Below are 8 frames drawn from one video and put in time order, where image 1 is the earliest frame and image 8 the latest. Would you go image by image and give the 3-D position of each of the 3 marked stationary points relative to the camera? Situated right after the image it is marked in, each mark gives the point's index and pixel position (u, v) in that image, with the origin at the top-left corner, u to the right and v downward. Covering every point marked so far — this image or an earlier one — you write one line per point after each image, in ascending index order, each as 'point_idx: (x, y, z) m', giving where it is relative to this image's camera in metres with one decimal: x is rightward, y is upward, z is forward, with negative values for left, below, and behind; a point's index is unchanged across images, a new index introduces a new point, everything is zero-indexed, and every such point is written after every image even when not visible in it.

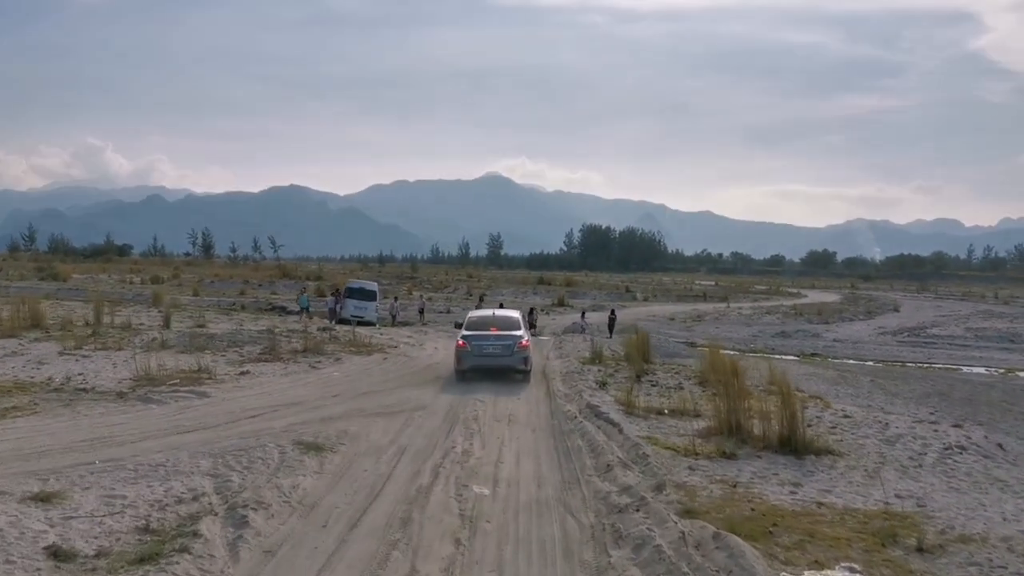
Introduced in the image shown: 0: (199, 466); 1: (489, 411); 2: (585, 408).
0: (-3.7, -2.1, +11.2) m
1: (-0.4, -2.2, +17.0) m
2: (+1.3, -2.1, +17.1) m
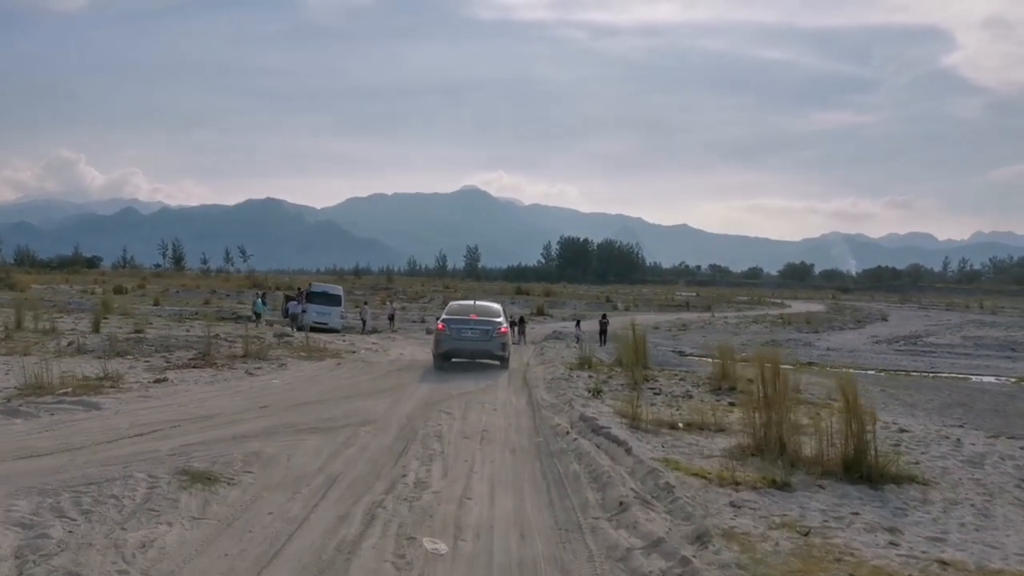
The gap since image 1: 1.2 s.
0: (-3.9, -1.7, +7.4) m
1: (-0.8, -1.9, +13.3) m
2: (+0.9, -1.9, +13.5) m
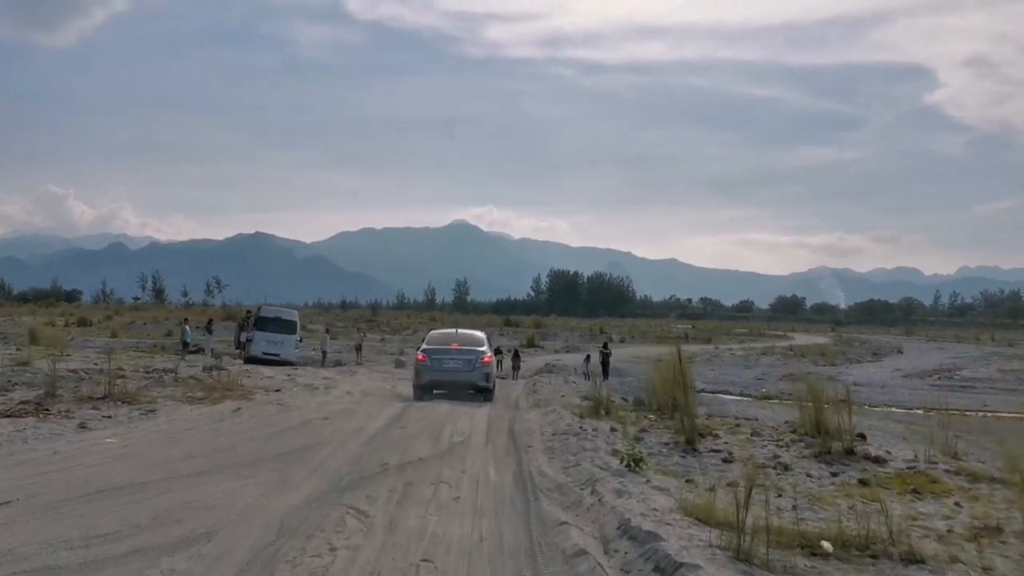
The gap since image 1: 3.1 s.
0: (-4.0, -1.4, +0.5) m
1: (-0.9, -1.8, +6.4) m
2: (+0.7, -1.7, +6.6) m
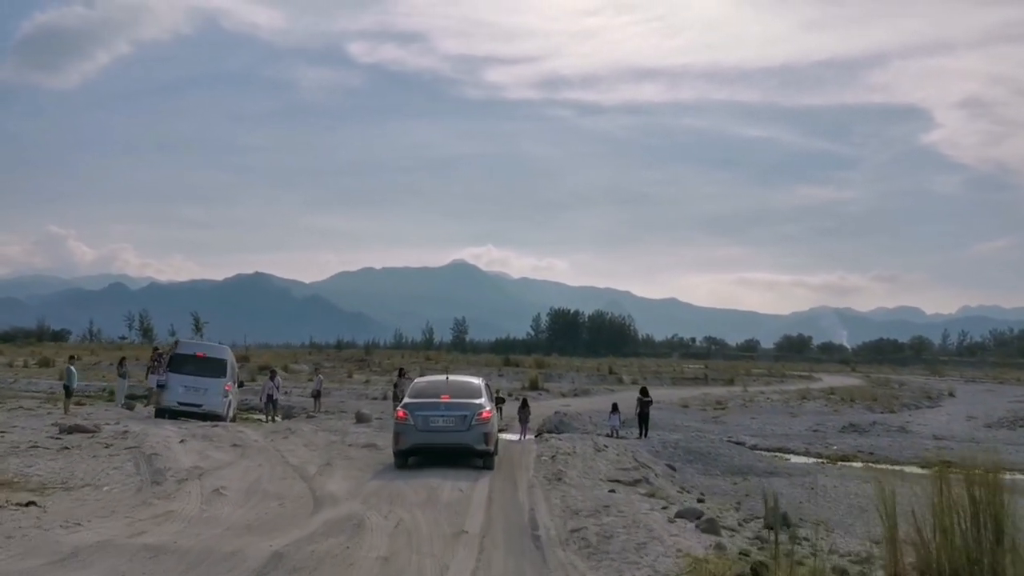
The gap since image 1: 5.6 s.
0: (-3.9, -0.6, -9.2) m
1: (-0.8, -1.2, -3.3) m
2: (+0.9, -1.2, -3.1) m
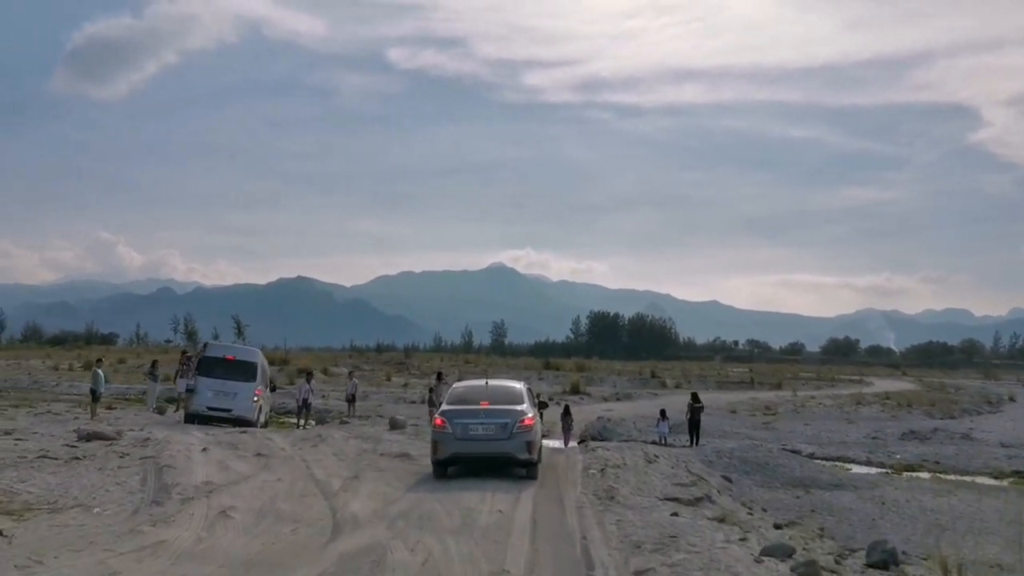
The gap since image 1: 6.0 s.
0: (-4.2, -0.5, -10.6) m
1: (-0.9, -1.1, -4.8) m
2: (+0.8, -1.1, -4.7) m
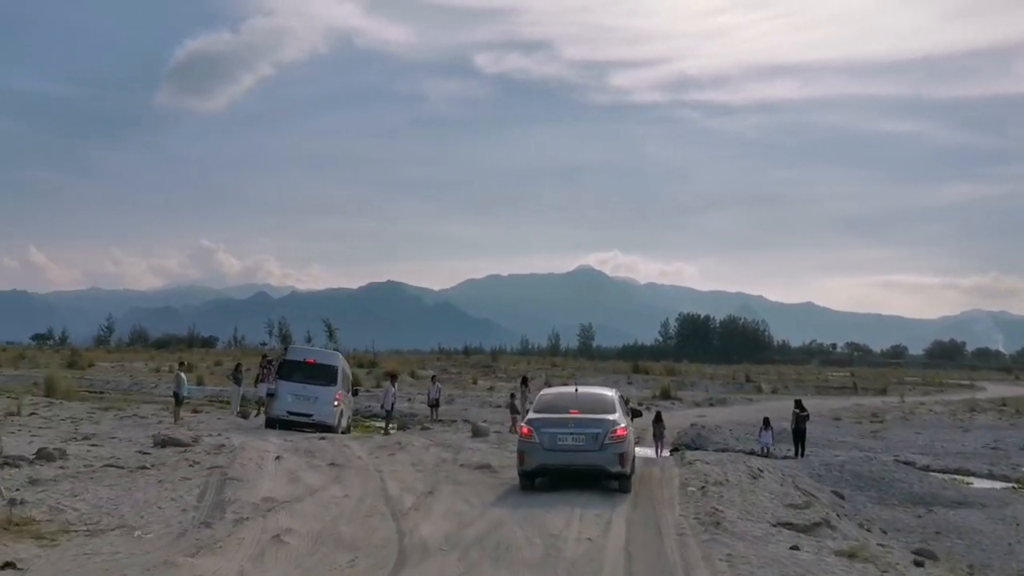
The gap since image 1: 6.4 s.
0: (-5.3, -0.4, -11.5) m
1: (-1.5, -1.0, -6.0) m
2: (+0.2, -1.0, -6.1) m
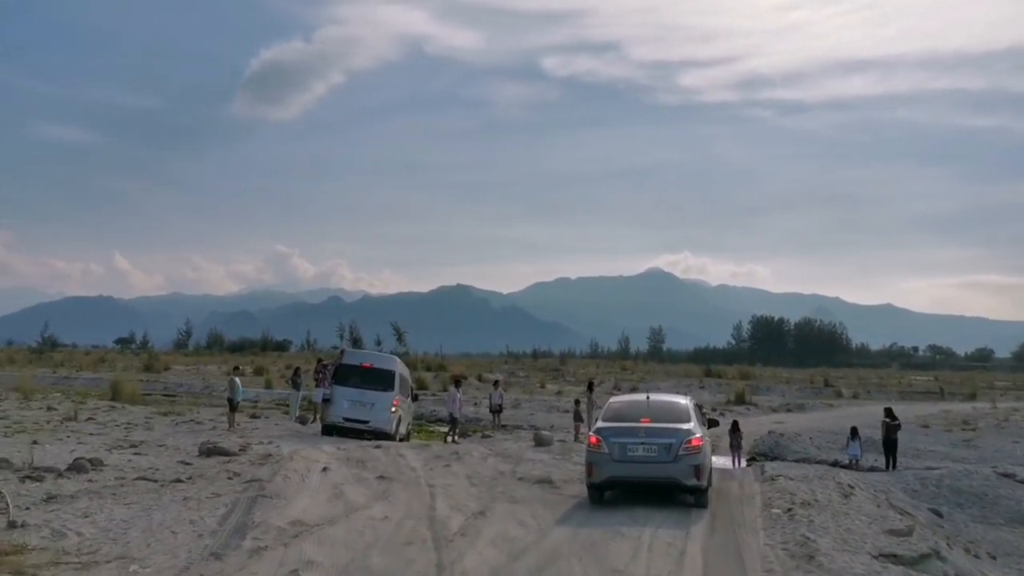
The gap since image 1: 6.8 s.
0: (-6.3, -0.3, -12.4) m
1: (-2.1, -0.9, -7.3) m
2: (-0.4, -0.9, -7.4) m
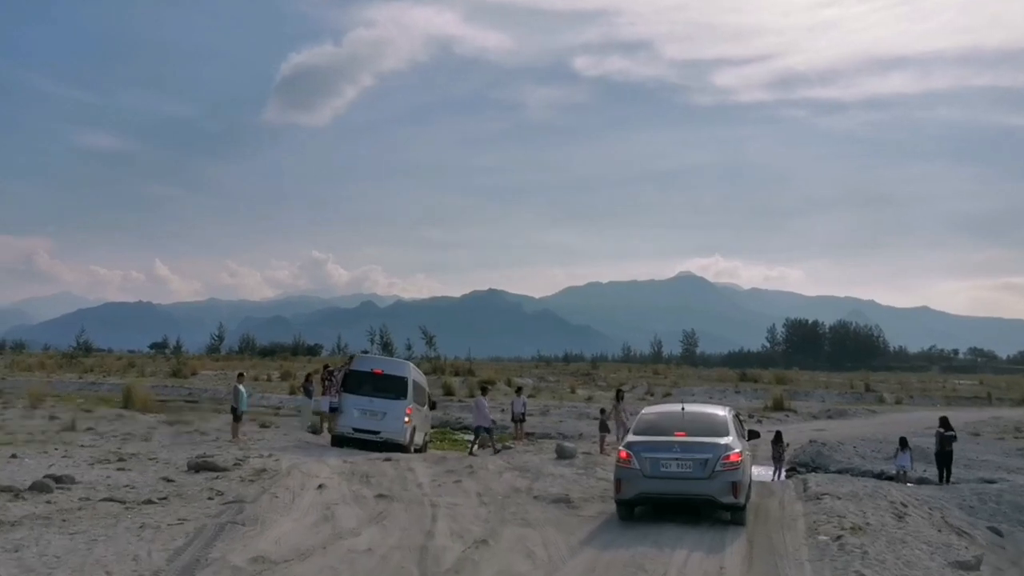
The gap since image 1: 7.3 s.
0: (-7.0, -0.2, -13.8) m
1: (-2.6, -0.8, -8.7) m
2: (-1.0, -0.8, -9.0) m
